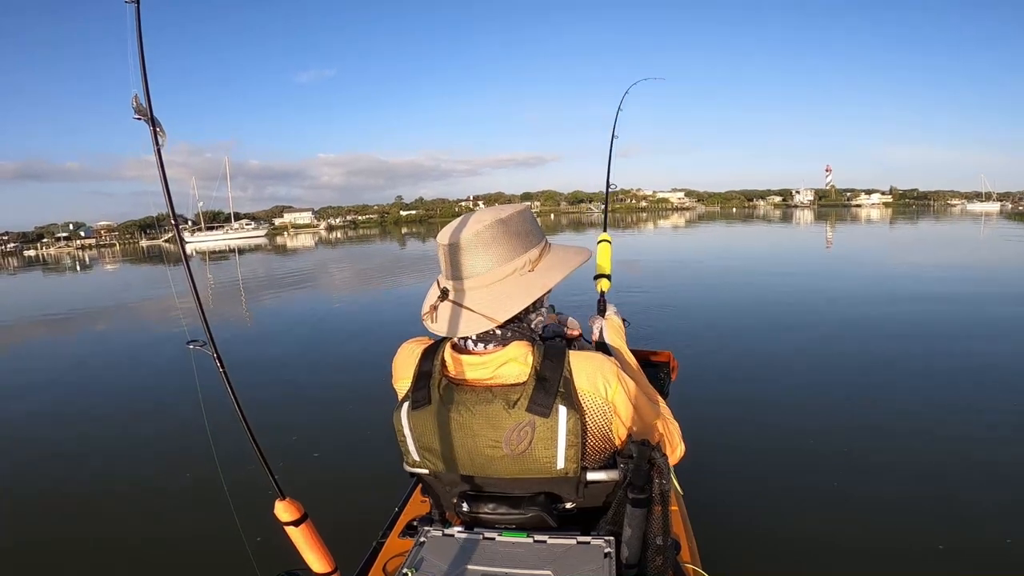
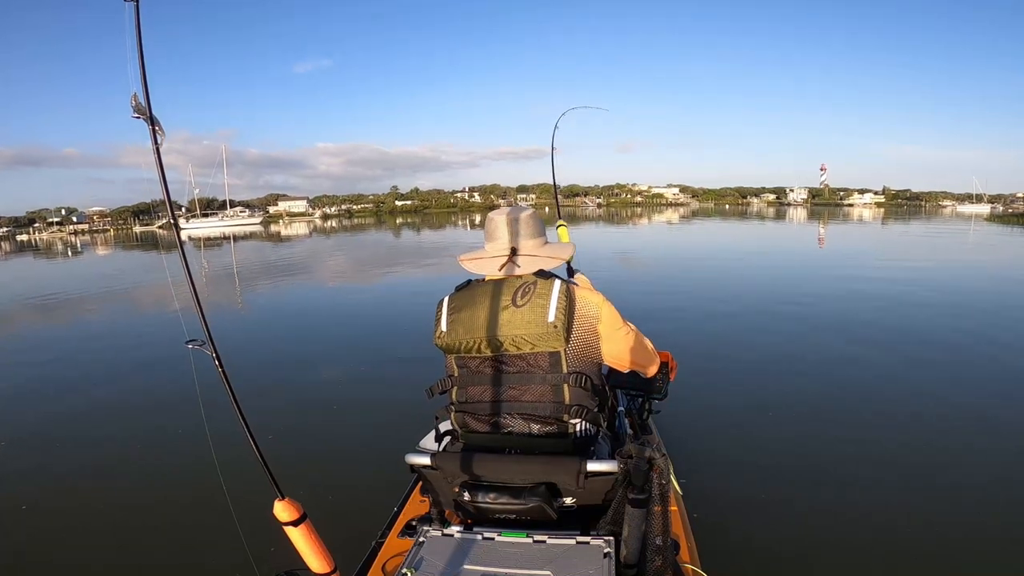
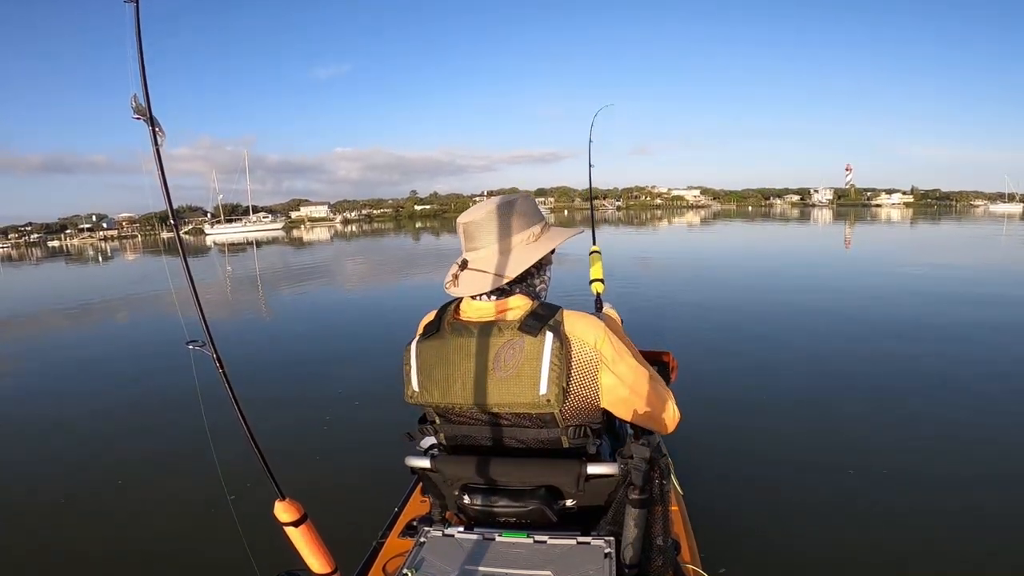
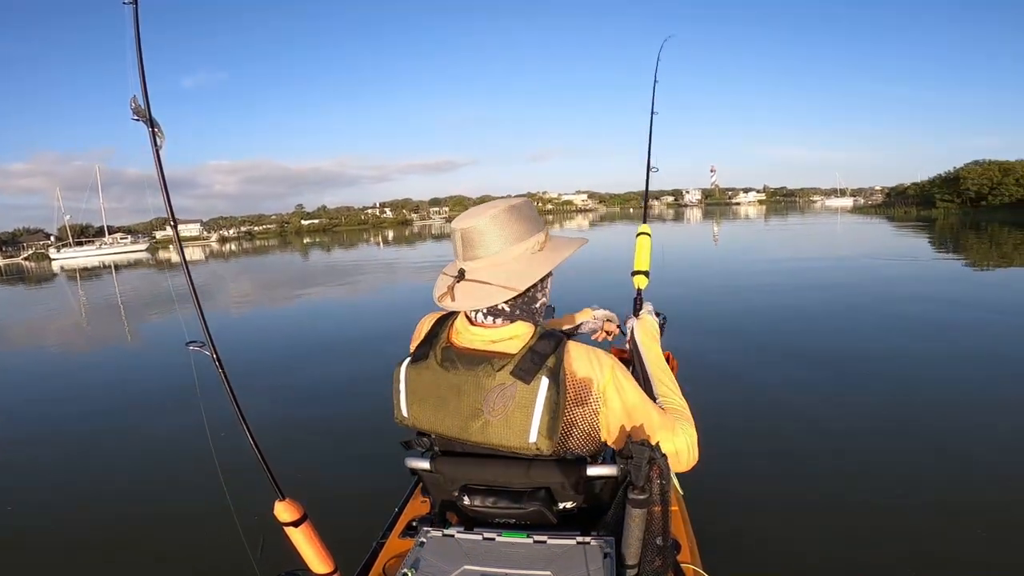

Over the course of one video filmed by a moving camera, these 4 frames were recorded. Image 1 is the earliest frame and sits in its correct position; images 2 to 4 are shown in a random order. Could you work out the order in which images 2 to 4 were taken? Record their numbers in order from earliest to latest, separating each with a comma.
3, 2, 4
